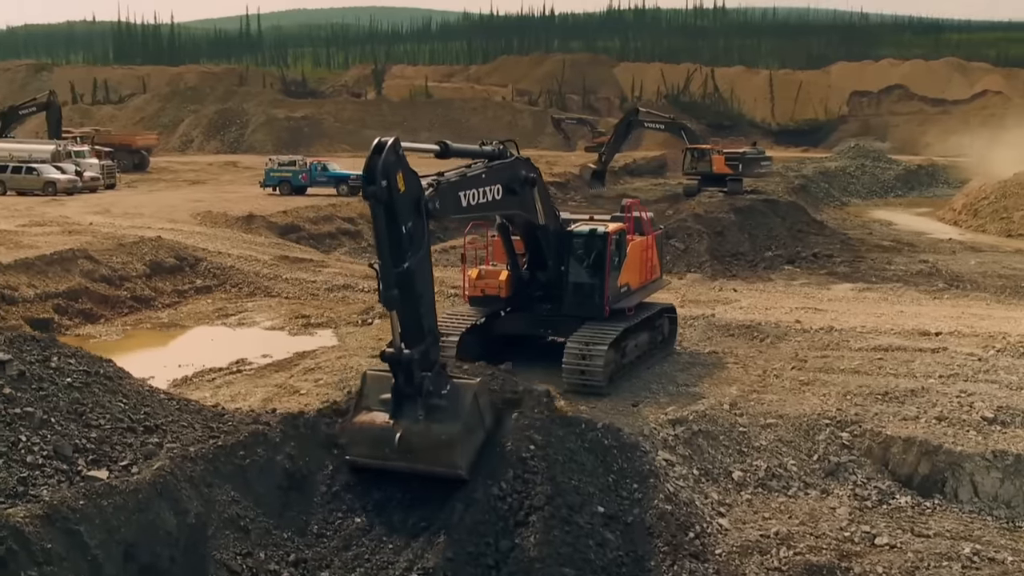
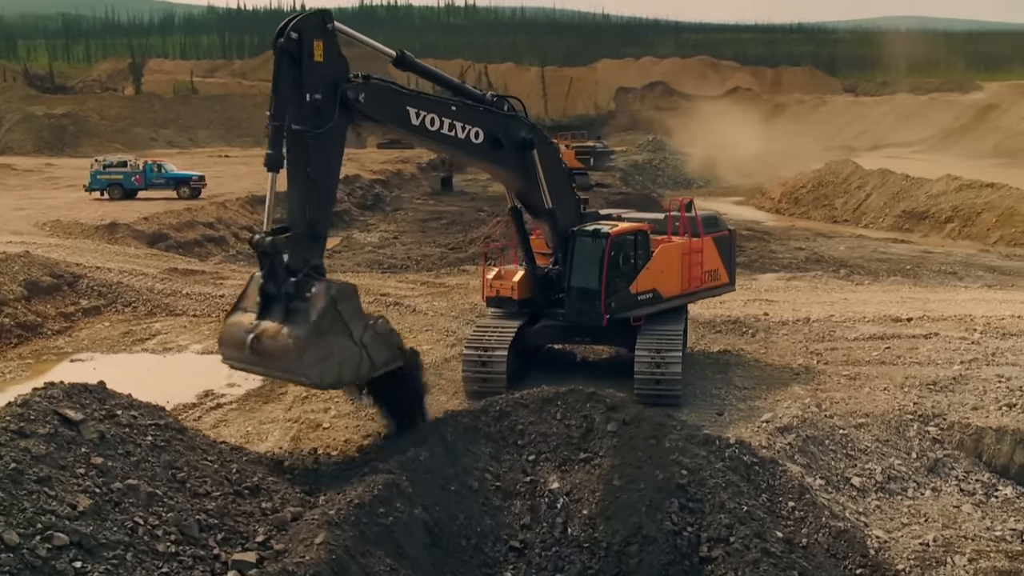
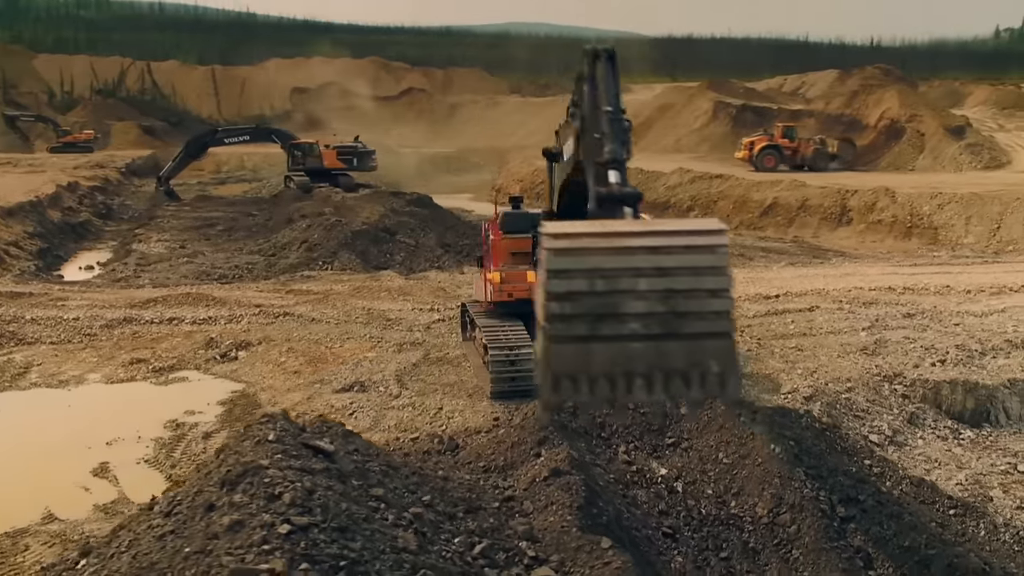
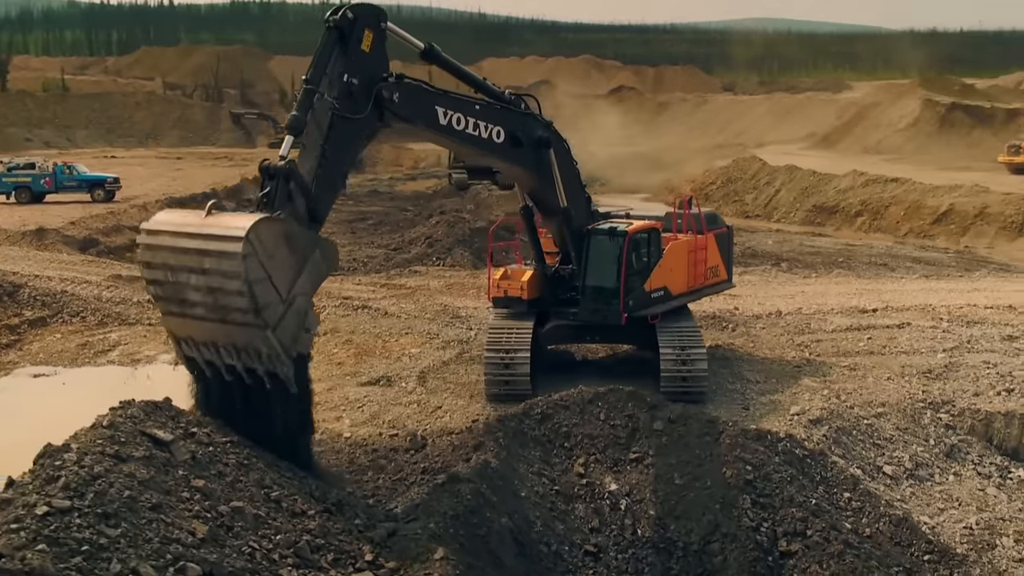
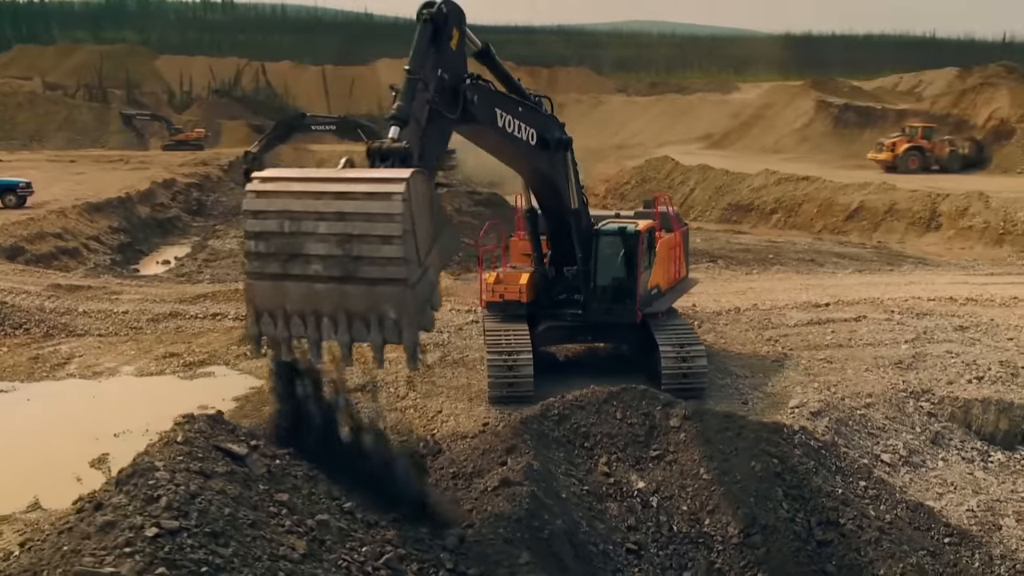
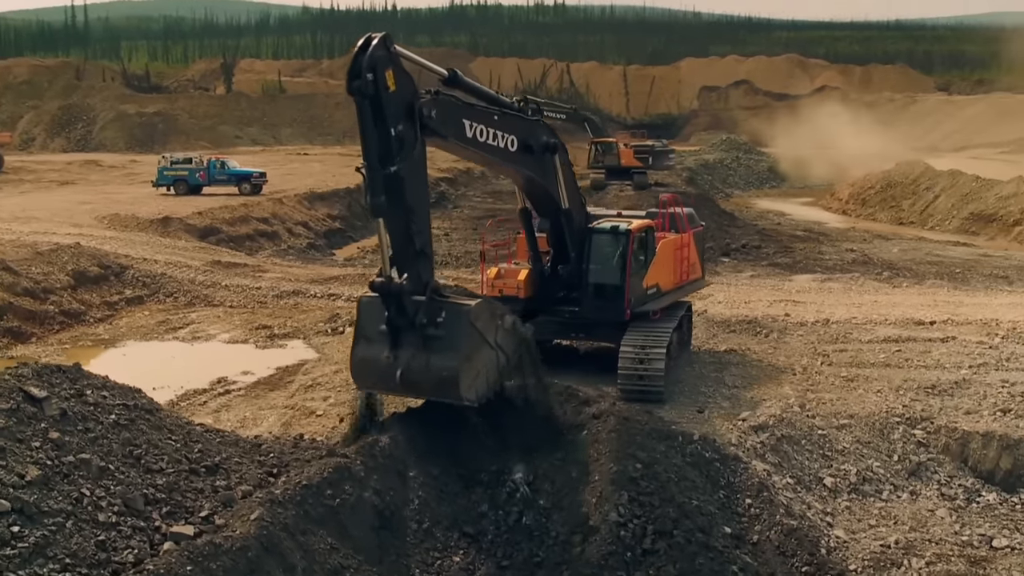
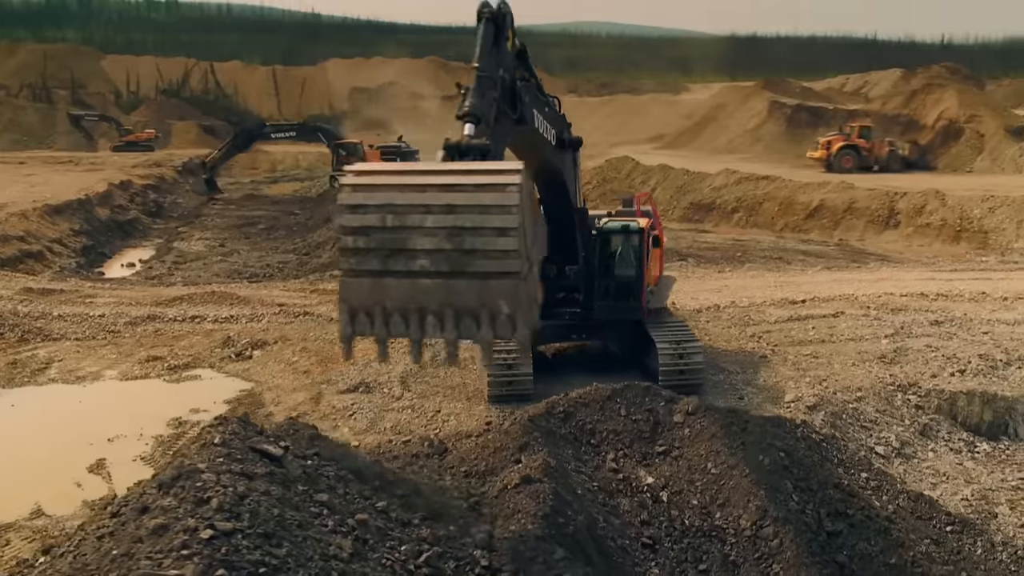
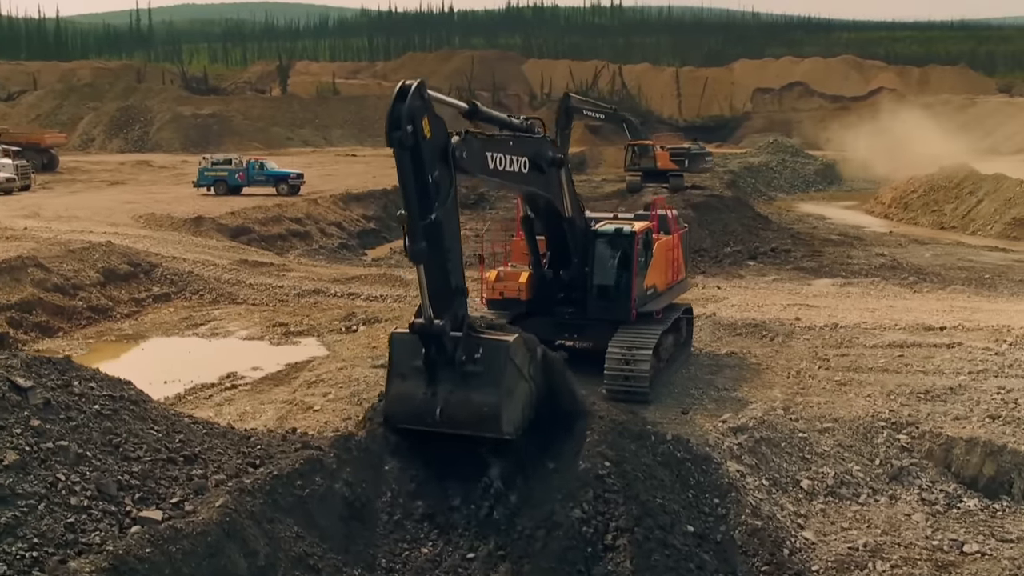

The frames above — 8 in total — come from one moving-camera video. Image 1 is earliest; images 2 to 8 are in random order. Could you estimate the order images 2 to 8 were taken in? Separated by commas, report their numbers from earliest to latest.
8, 6, 2, 4, 5, 7, 3
